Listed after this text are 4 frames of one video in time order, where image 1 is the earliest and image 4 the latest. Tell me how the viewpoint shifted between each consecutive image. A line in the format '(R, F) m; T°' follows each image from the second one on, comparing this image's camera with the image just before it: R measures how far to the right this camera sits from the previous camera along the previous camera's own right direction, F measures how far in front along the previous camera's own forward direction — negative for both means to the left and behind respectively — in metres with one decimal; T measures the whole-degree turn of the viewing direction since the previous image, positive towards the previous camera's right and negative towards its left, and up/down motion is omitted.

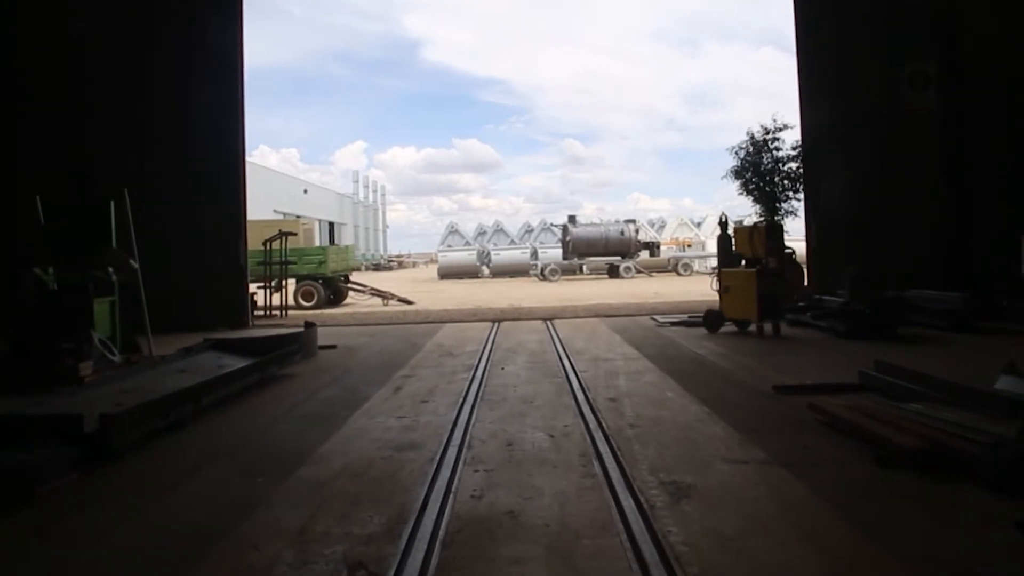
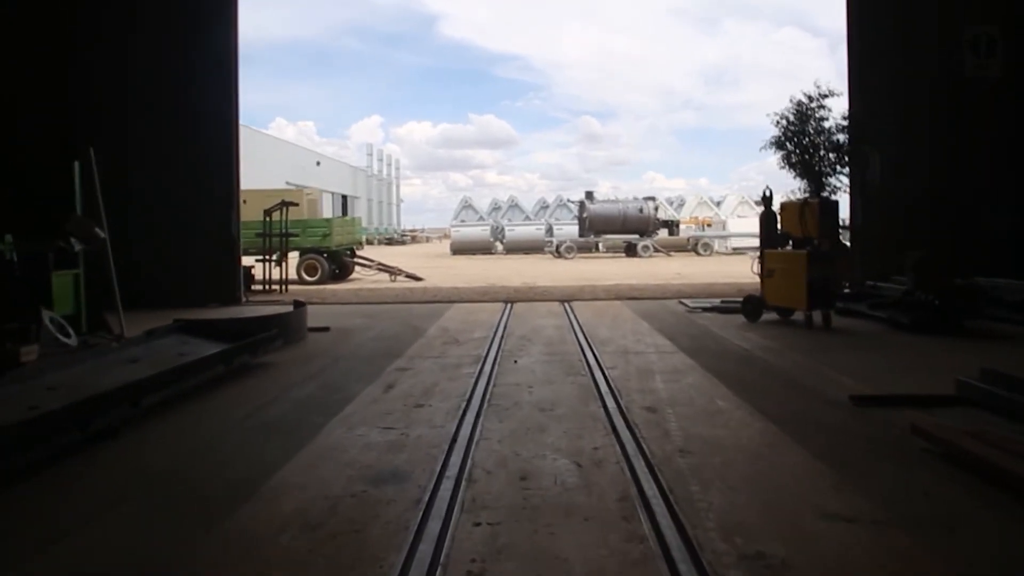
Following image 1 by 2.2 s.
(0.0, +1.1) m; -1°
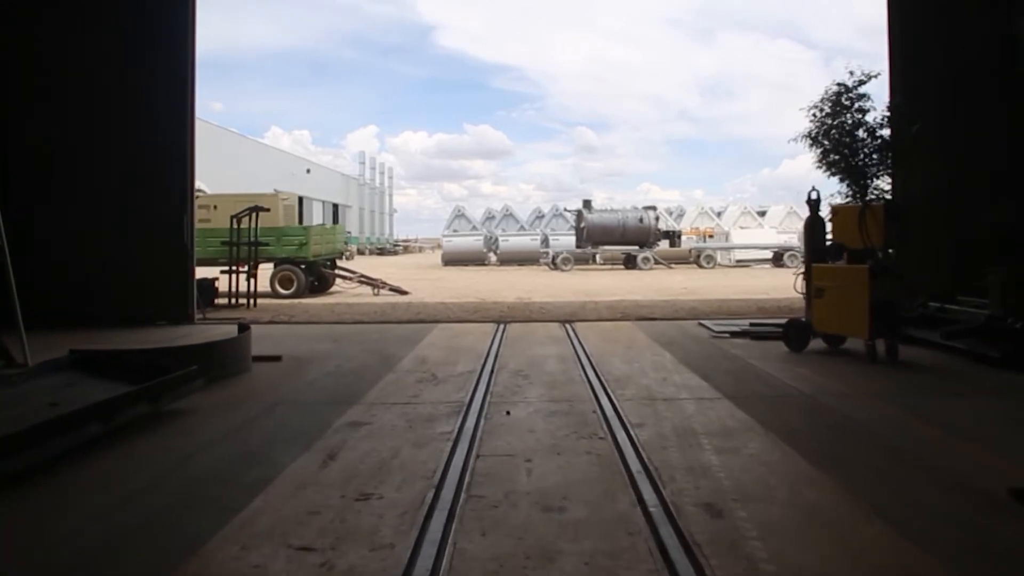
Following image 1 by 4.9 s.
(0.0, +1.6) m; 0°
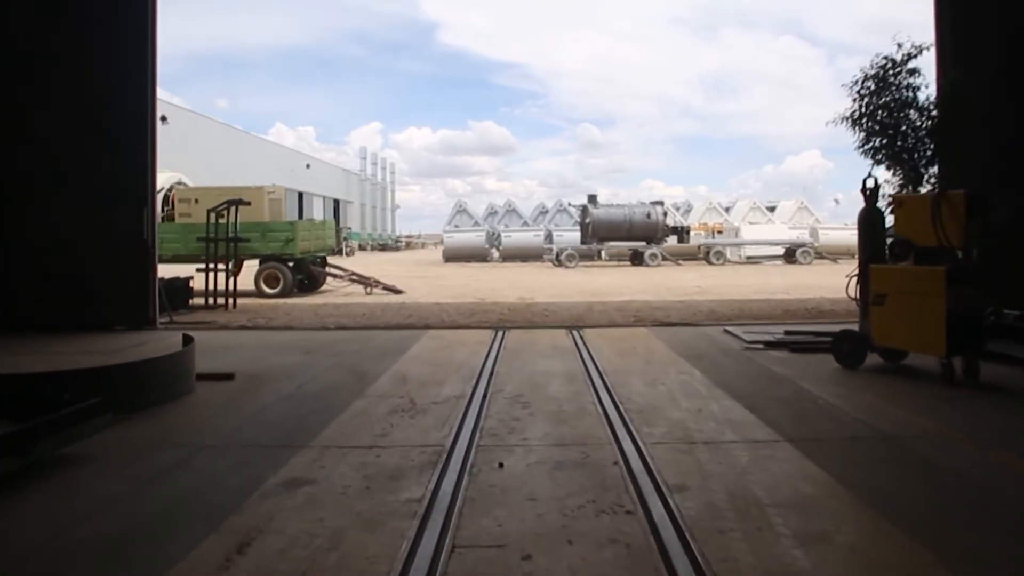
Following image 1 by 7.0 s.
(0.0, +1.2) m; 0°
